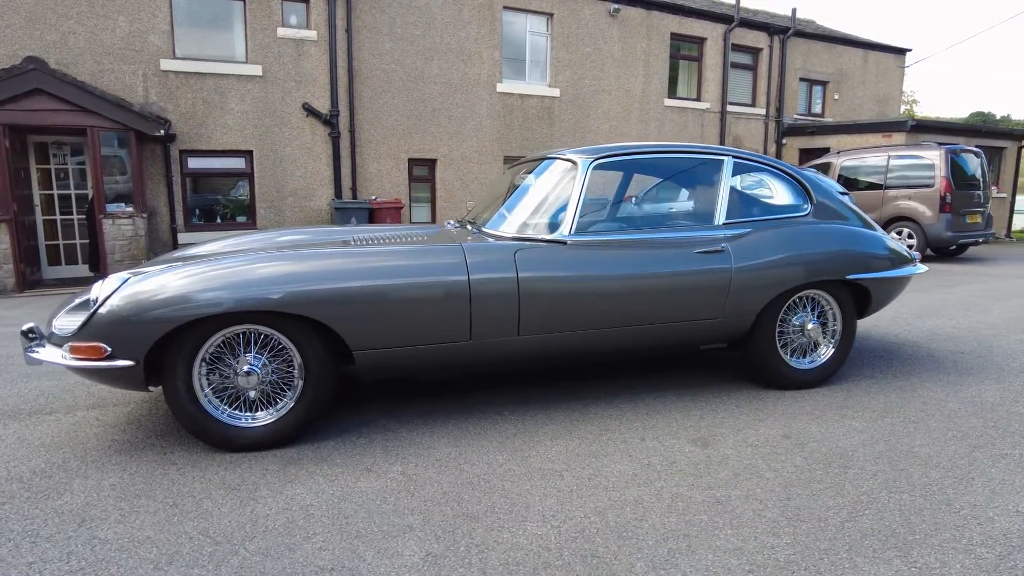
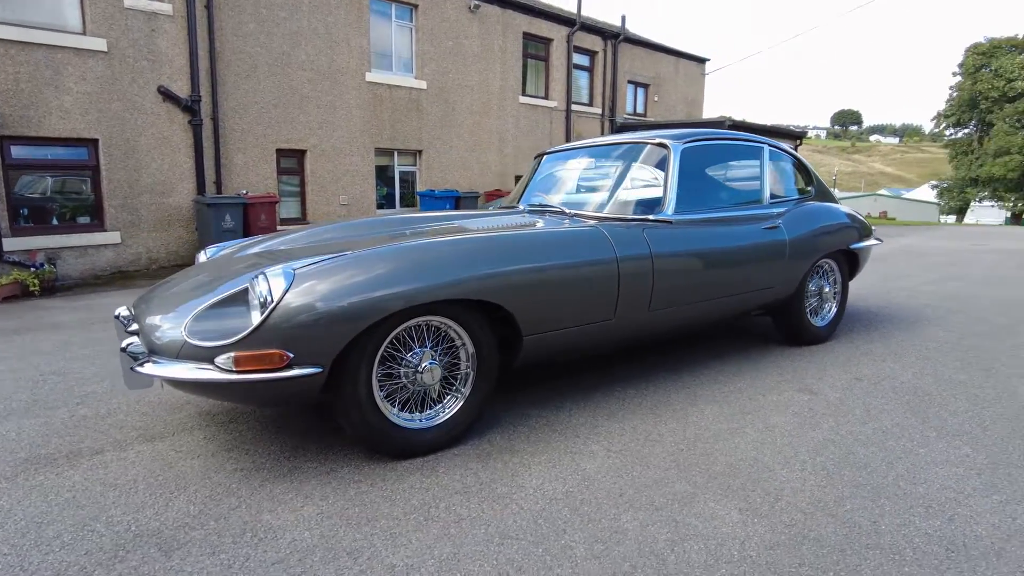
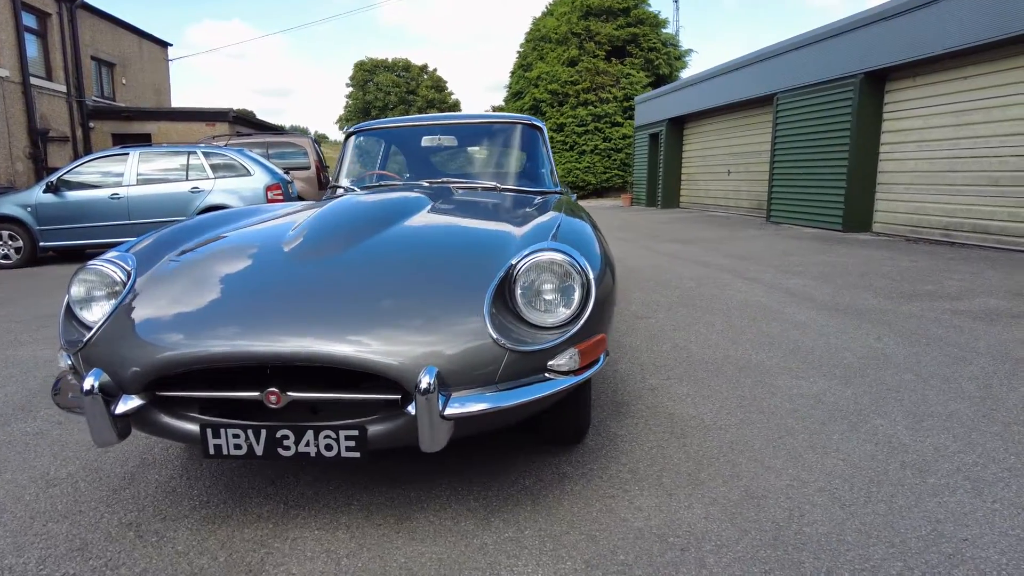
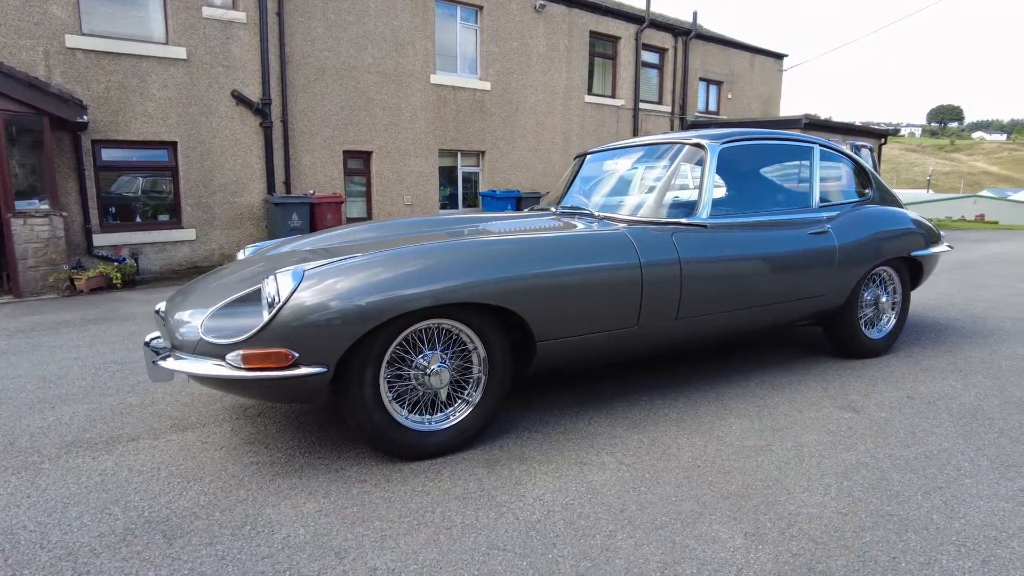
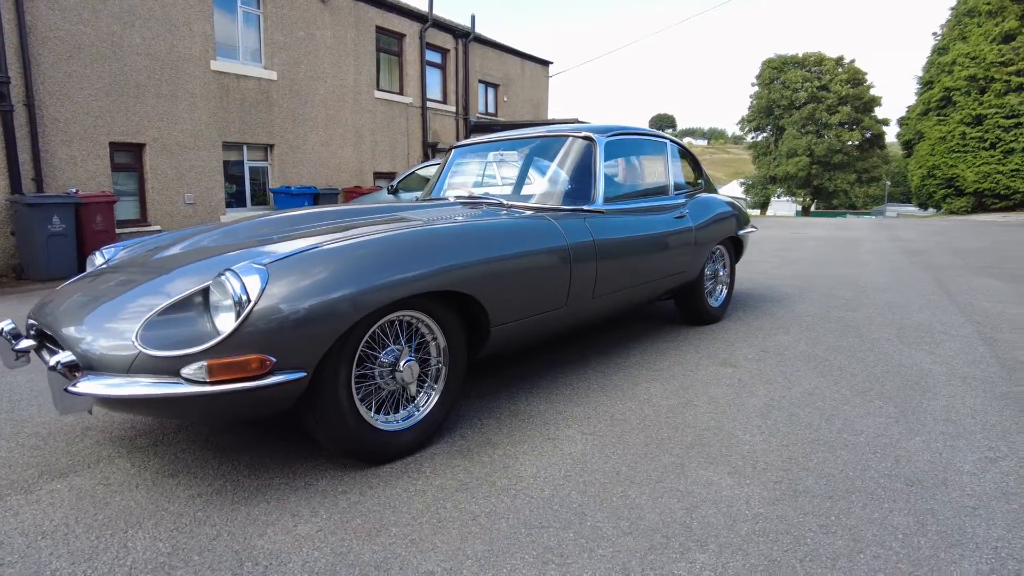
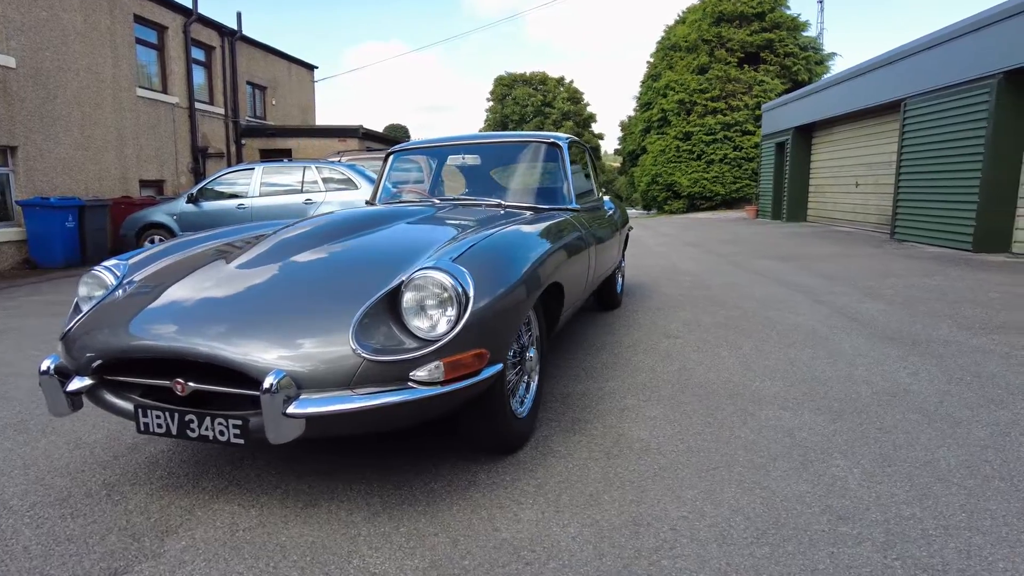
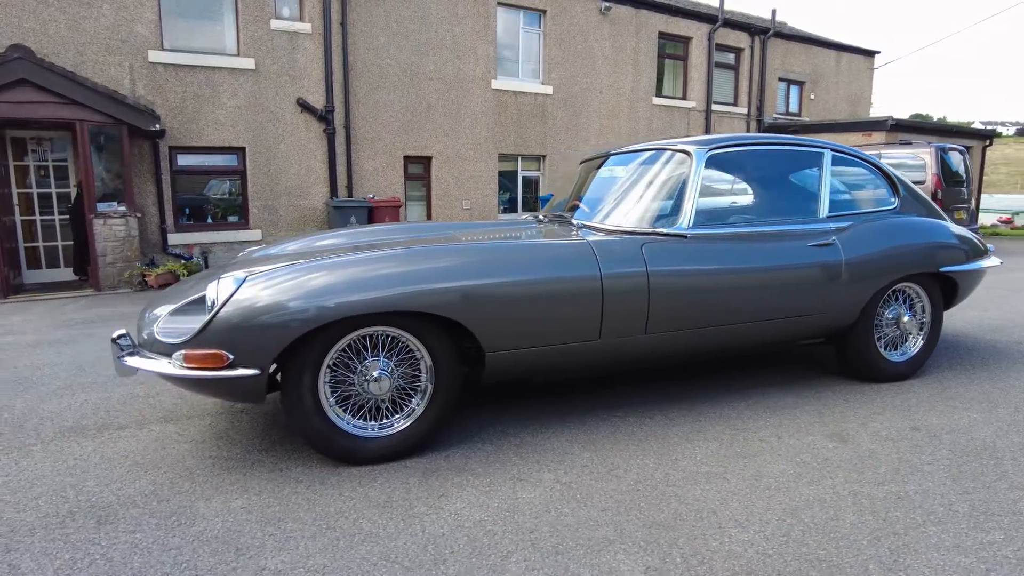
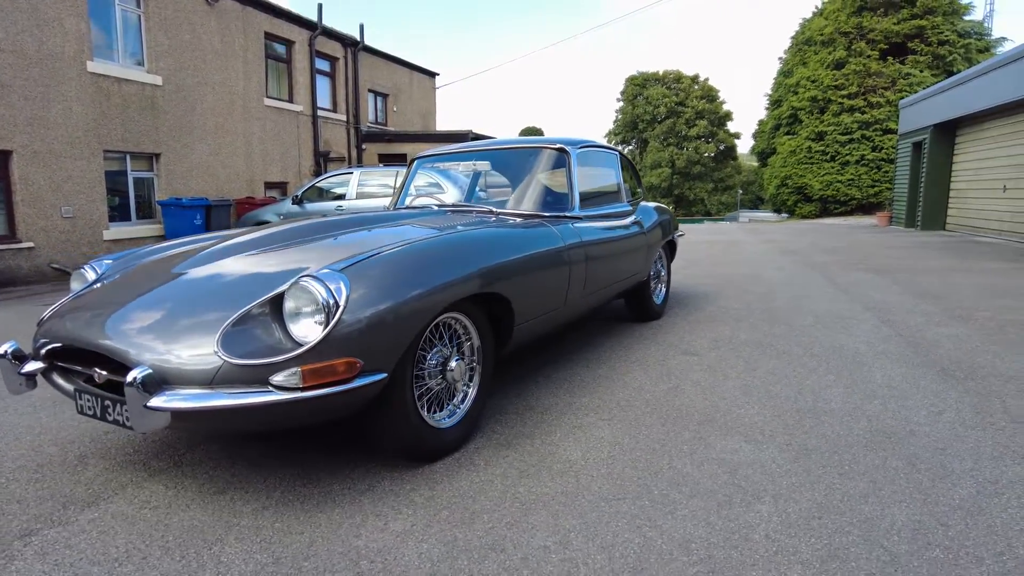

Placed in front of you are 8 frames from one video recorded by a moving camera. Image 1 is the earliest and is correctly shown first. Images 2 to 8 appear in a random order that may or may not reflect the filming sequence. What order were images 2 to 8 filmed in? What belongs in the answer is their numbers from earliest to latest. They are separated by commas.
7, 4, 2, 5, 8, 6, 3
